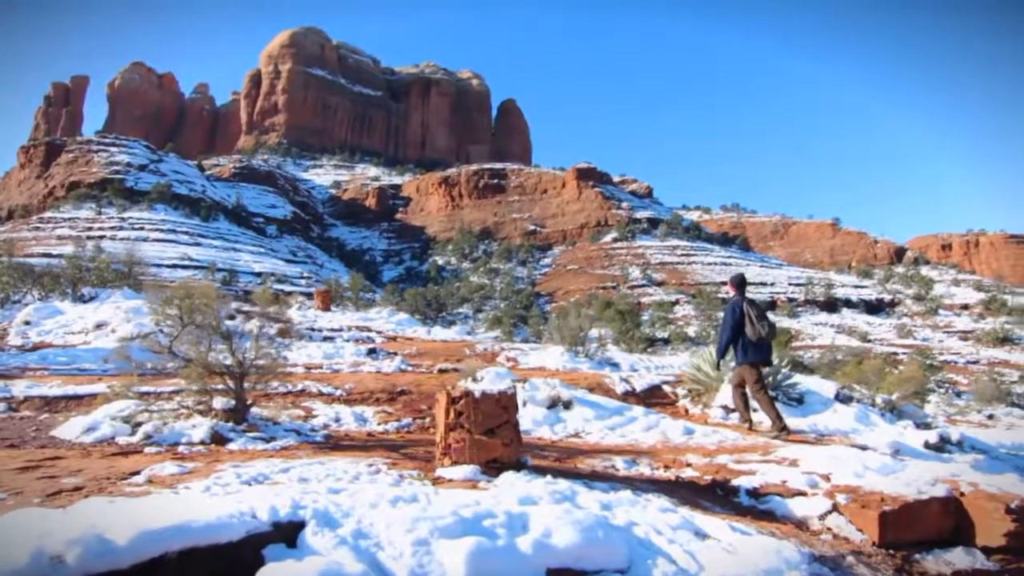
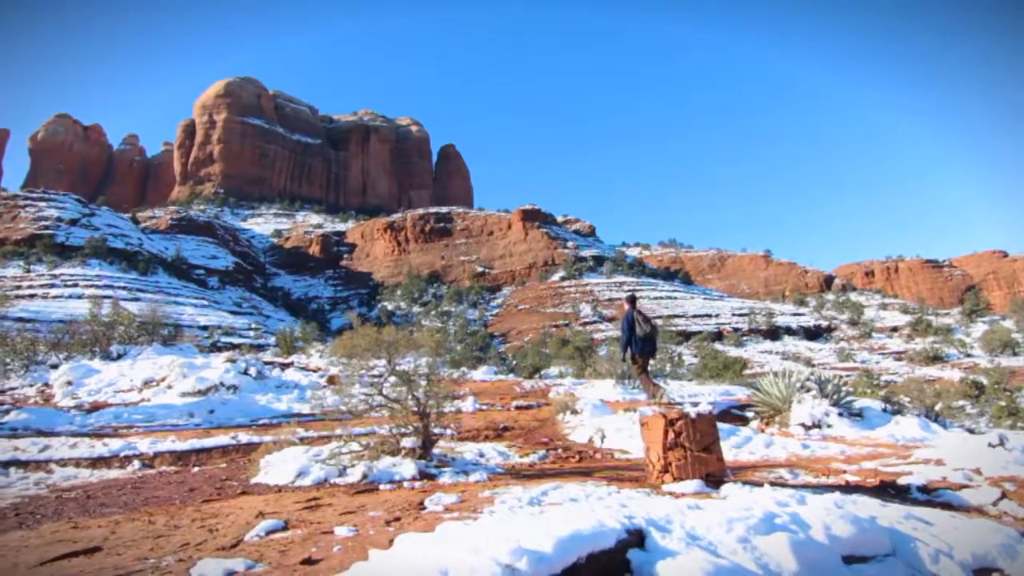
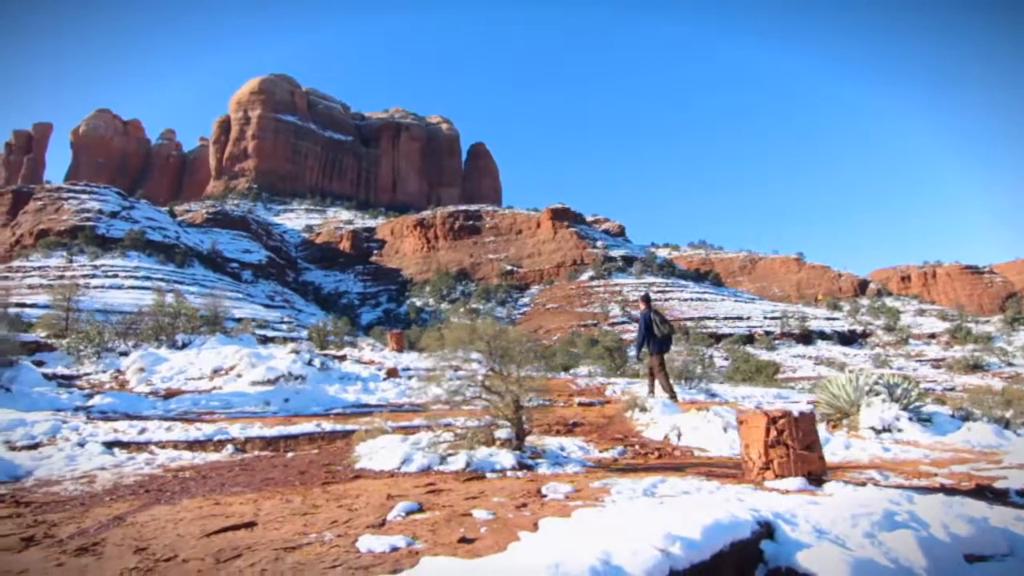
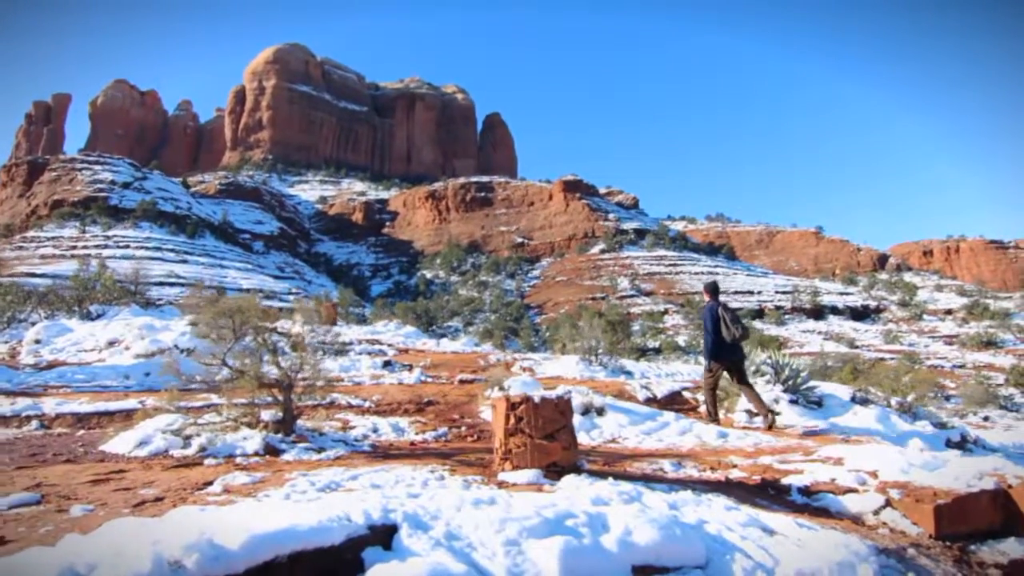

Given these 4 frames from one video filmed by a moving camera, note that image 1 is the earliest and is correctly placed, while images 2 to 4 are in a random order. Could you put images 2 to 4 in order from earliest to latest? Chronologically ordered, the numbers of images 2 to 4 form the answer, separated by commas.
4, 2, 3
